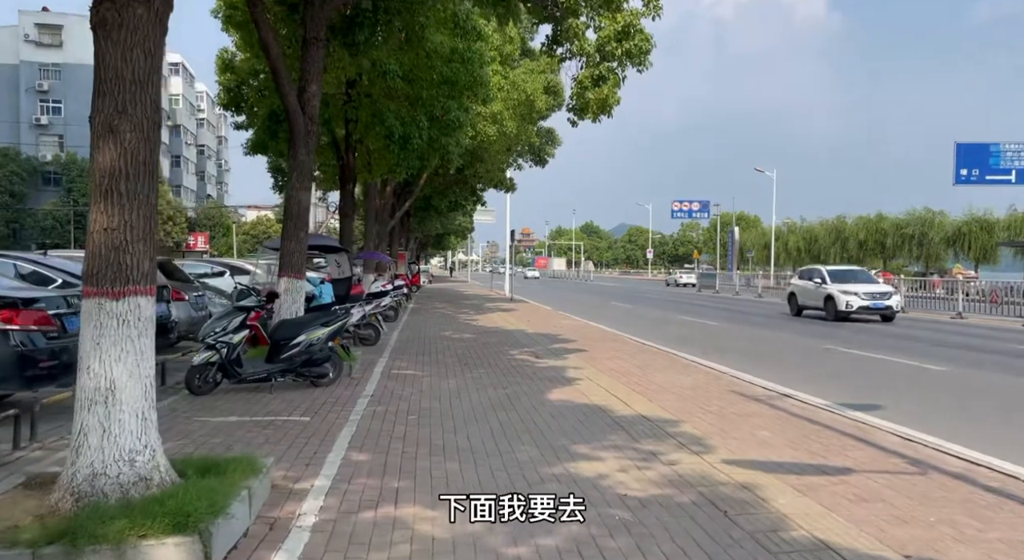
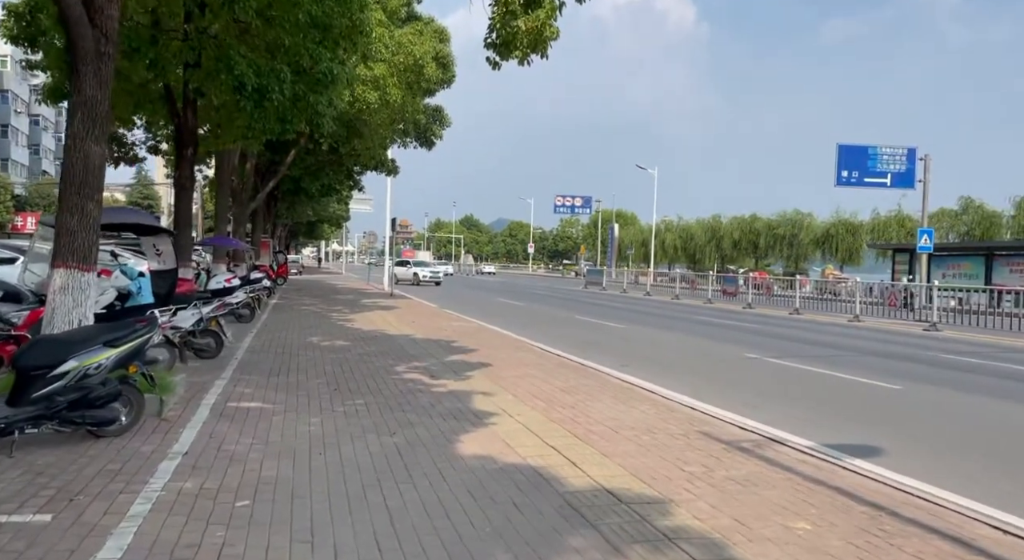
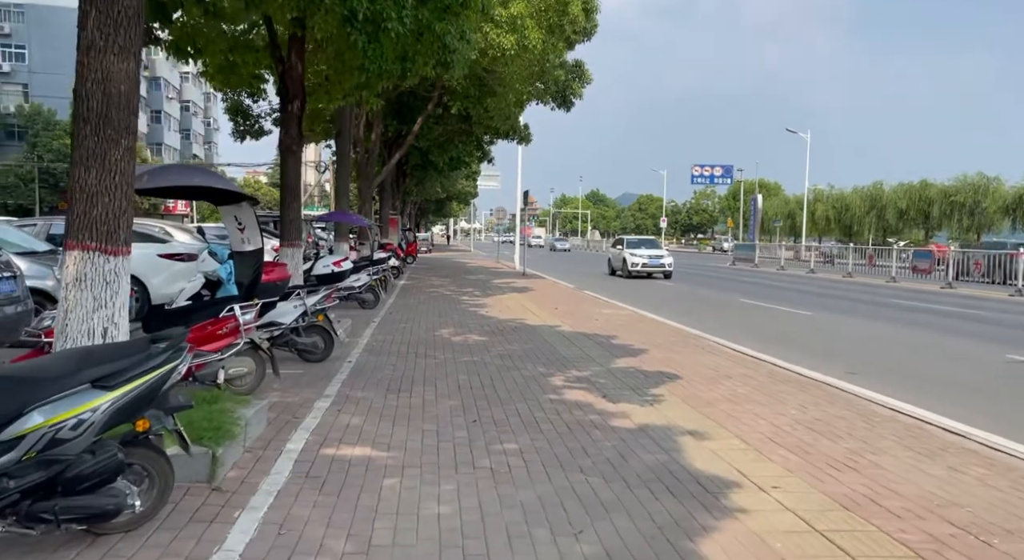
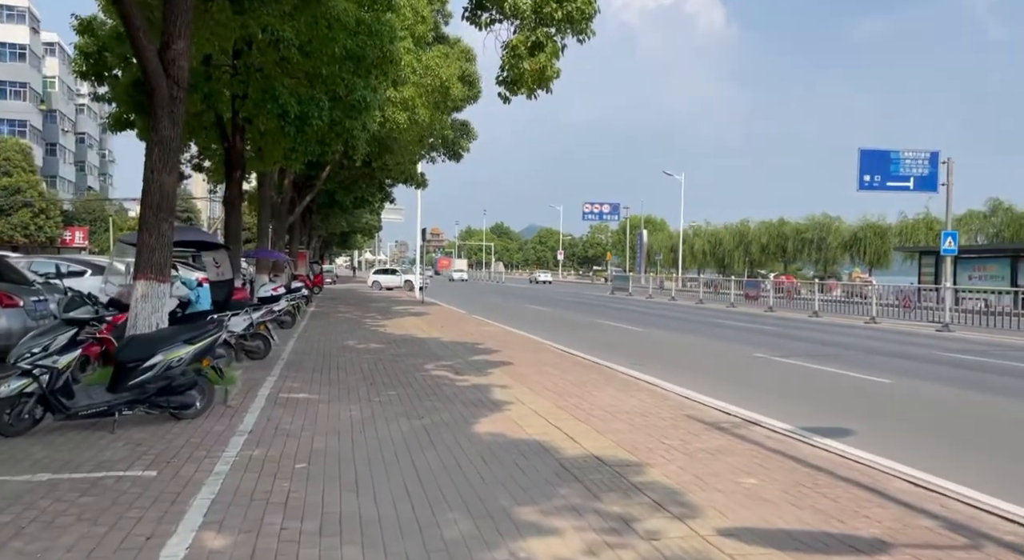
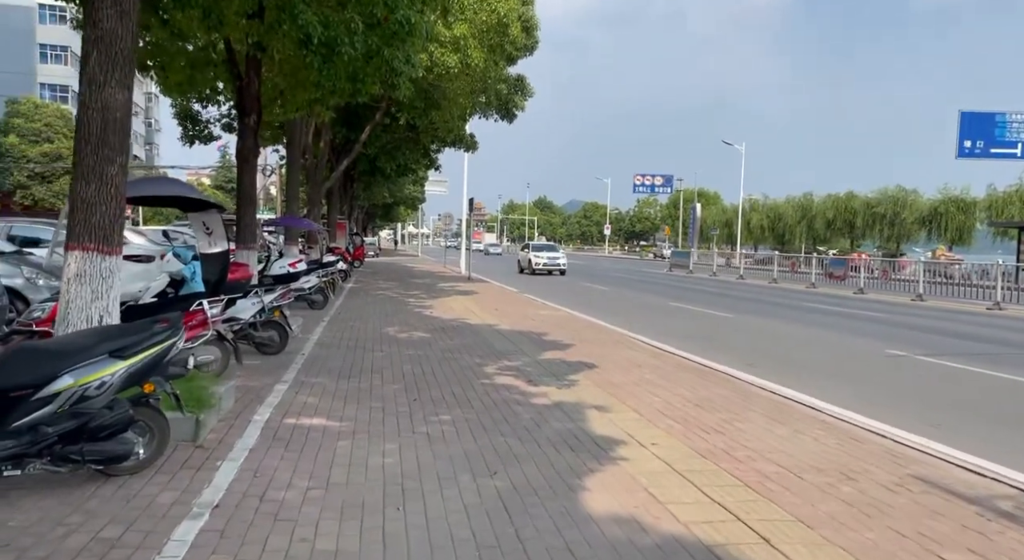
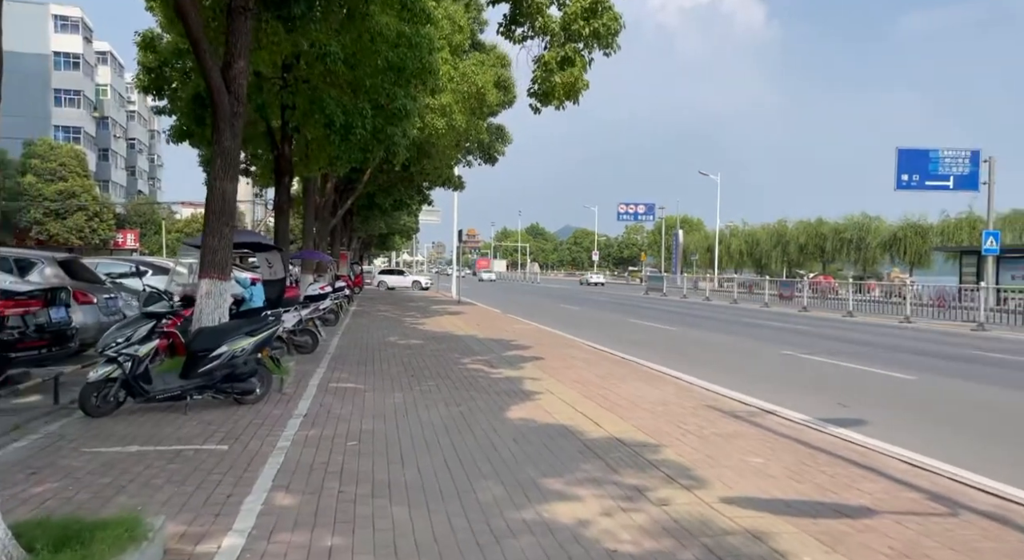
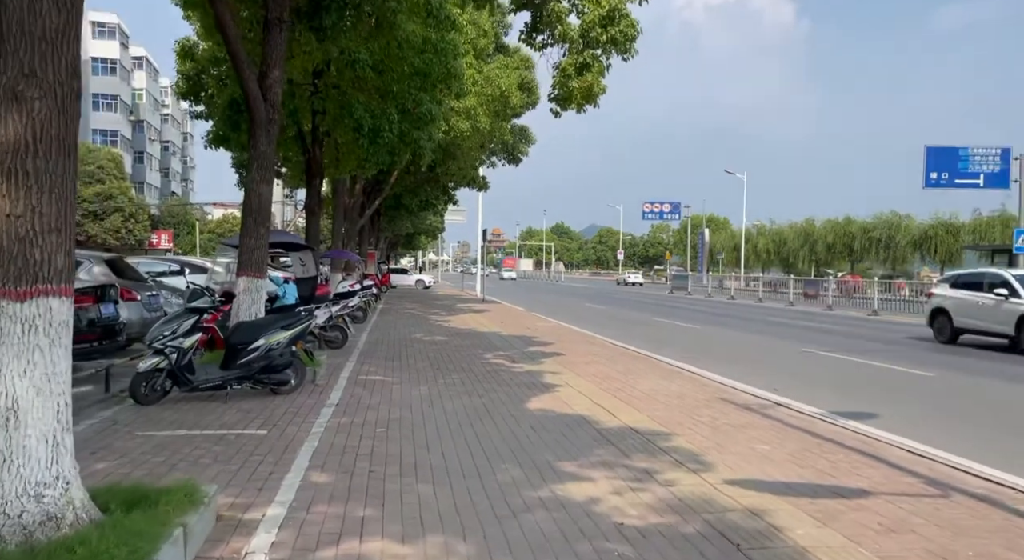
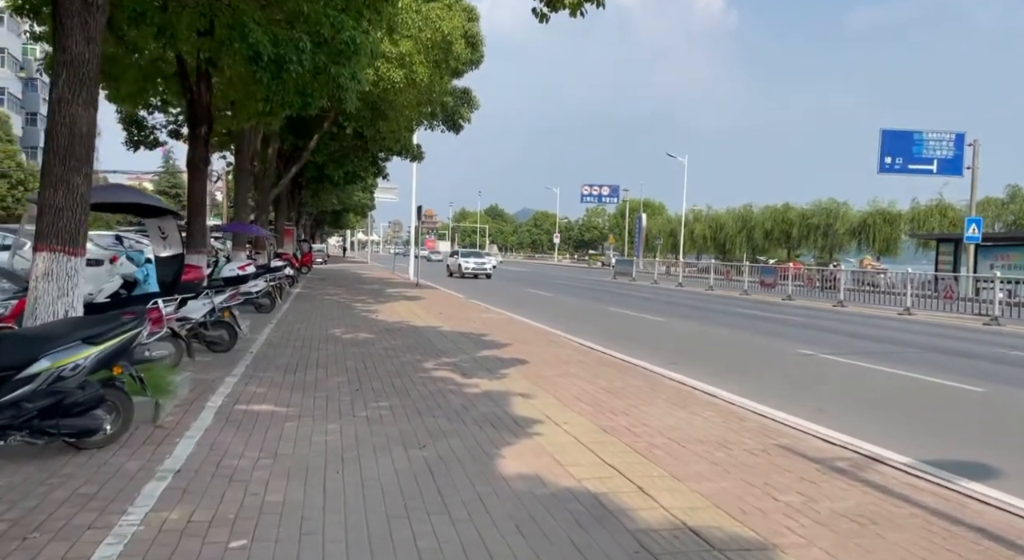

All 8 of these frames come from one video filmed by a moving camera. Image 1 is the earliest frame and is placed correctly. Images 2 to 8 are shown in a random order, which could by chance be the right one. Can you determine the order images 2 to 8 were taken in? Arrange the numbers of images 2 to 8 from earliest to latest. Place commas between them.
7, 6, 4, 2, 8, 5, 3
